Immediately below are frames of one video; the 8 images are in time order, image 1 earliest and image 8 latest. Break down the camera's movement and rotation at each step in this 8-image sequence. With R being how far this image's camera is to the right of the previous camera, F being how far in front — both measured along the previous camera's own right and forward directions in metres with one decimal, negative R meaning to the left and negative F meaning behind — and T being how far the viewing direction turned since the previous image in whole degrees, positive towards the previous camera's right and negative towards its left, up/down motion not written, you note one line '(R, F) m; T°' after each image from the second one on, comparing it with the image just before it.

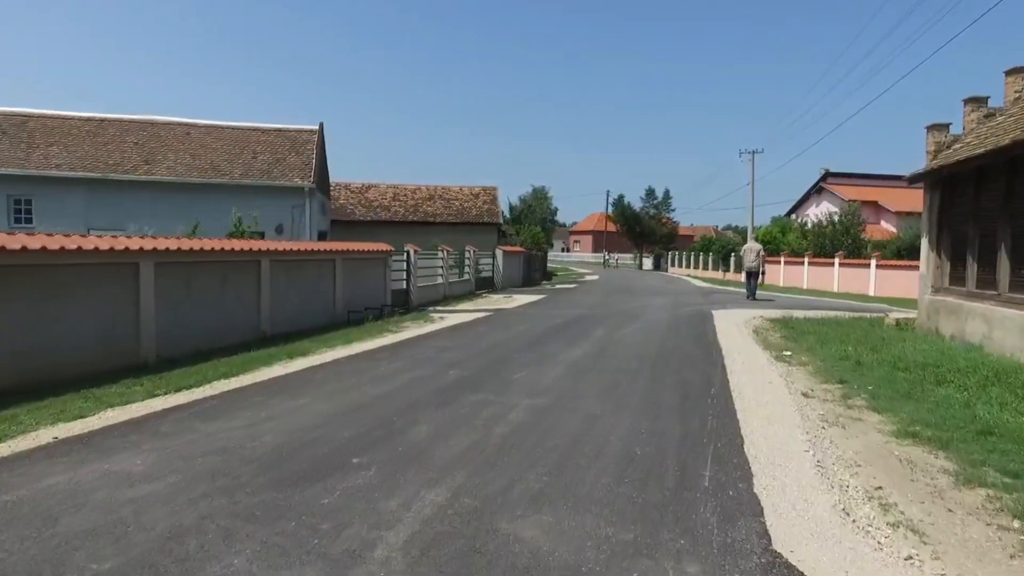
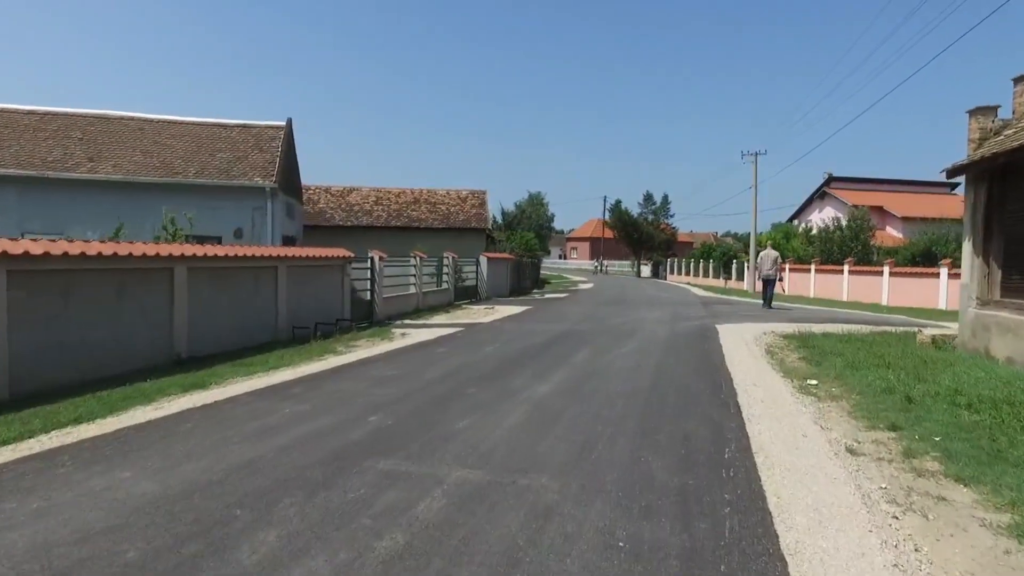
(+0.6, +2.5) m; 0°
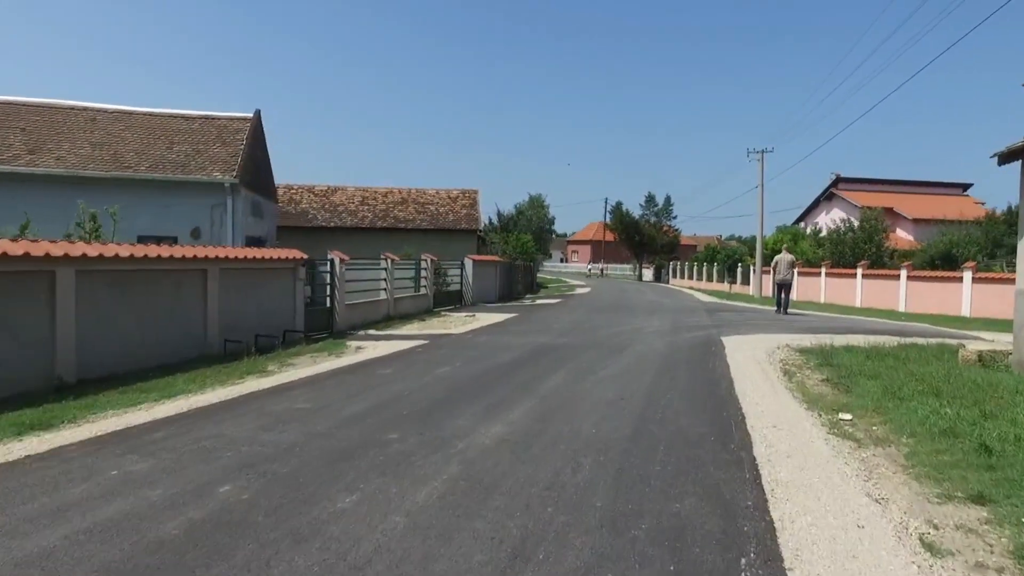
(+0.7, +2.3) m; 0°
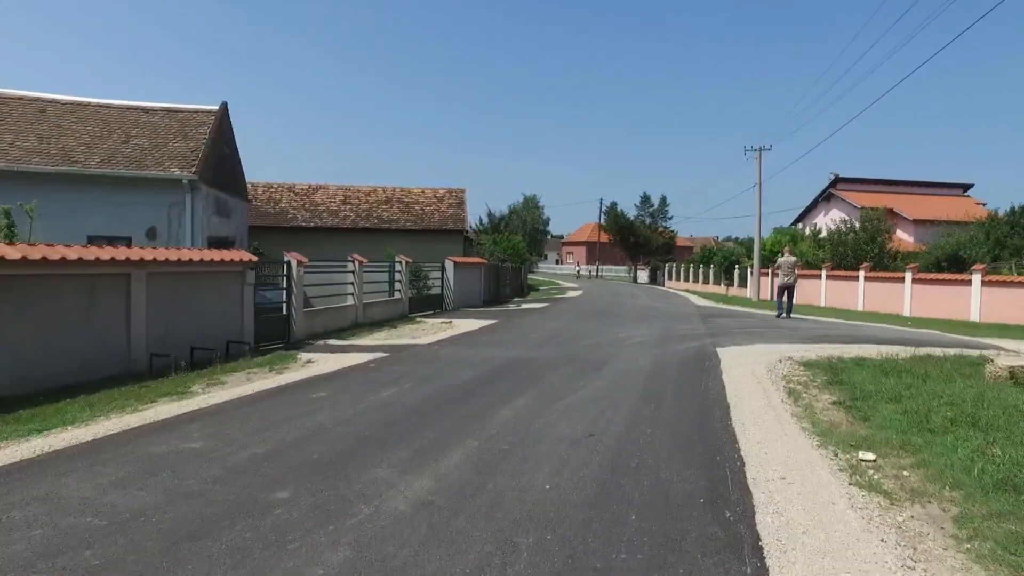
(+0.5, +1.6) m; 0°
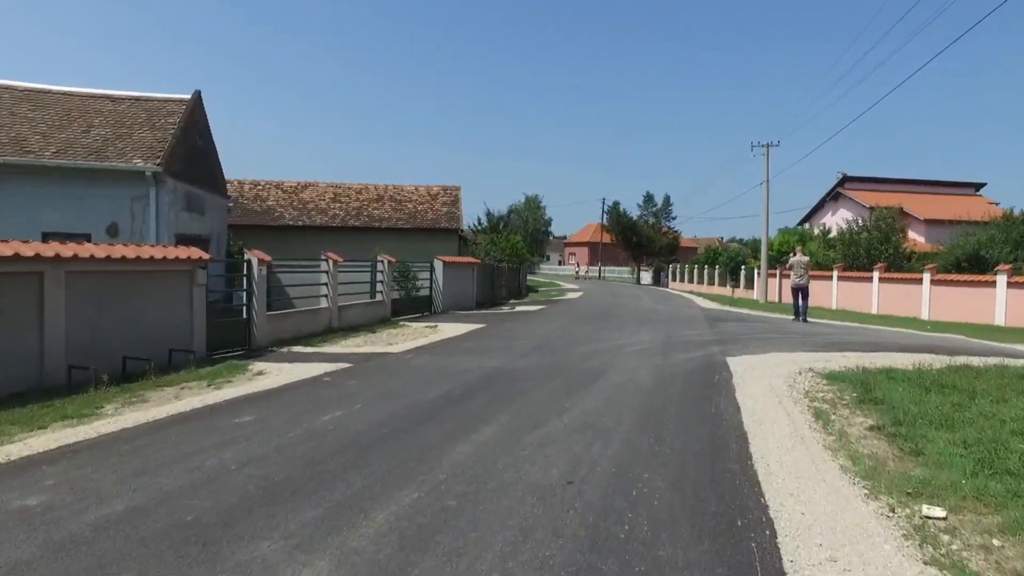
(+0.4, +1.6) m; 0°
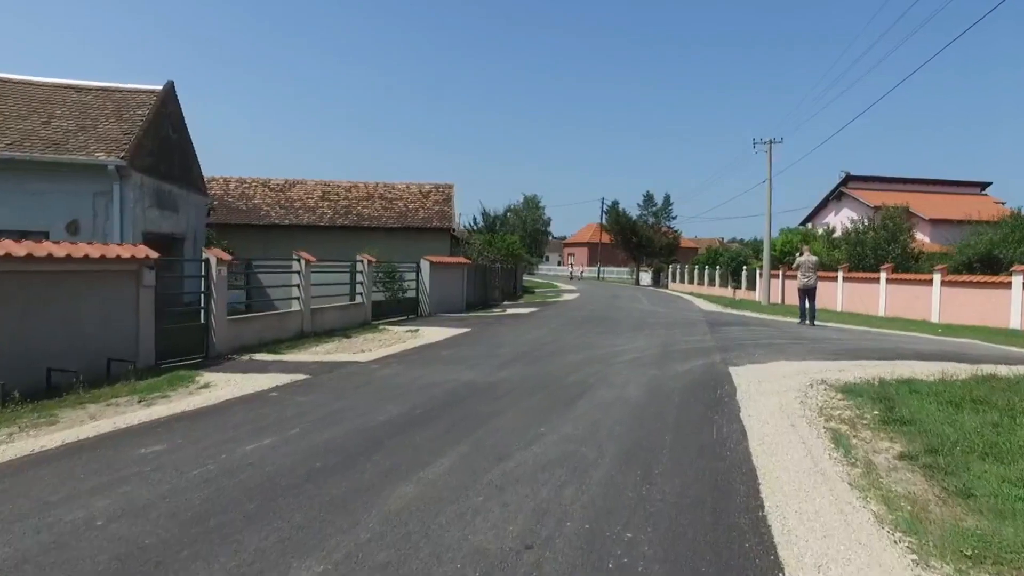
(+0.4, +1.2) m; 0°
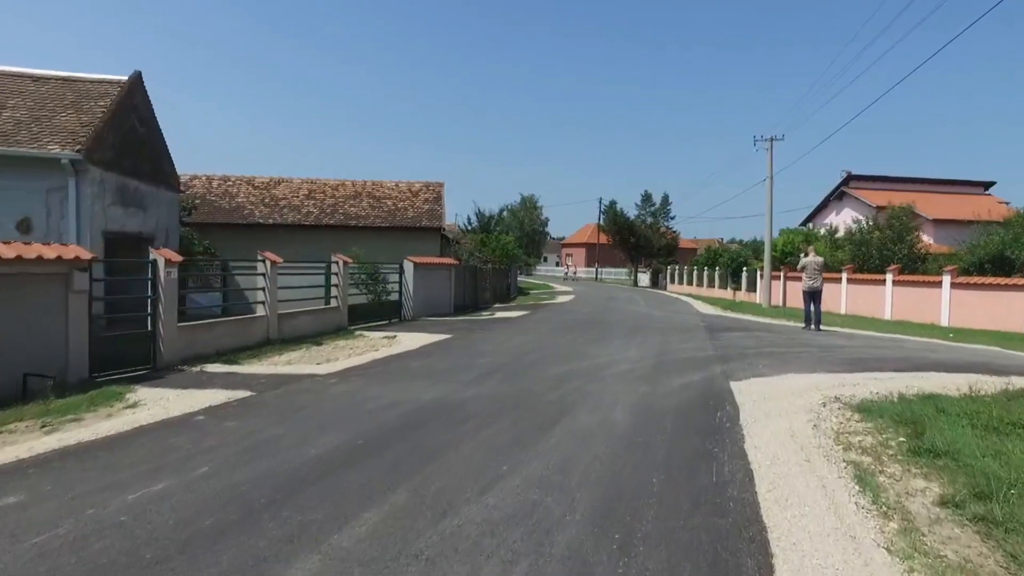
(+0.4, +1.2) m; 0°
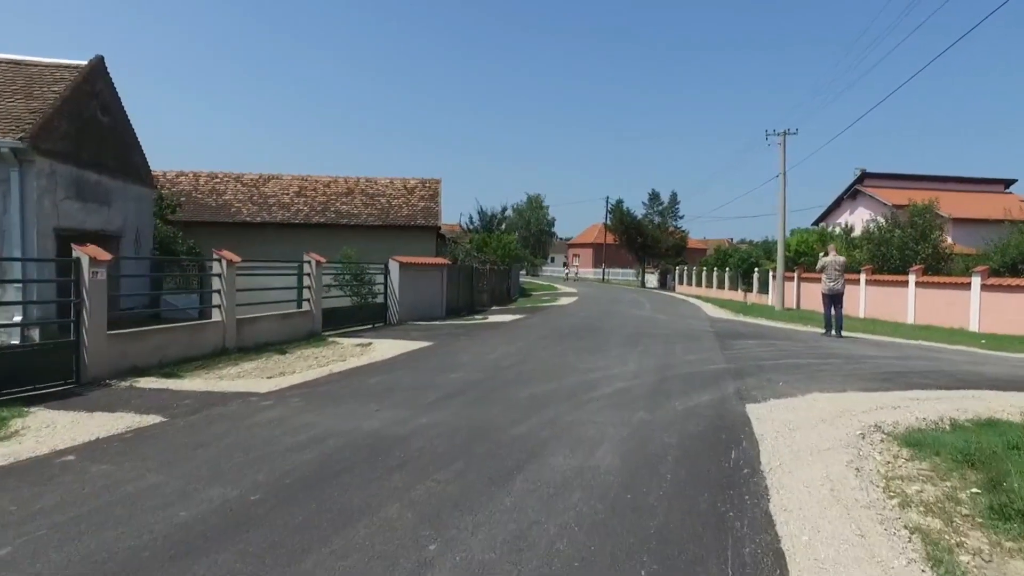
(+0.5, +1.7) m; -1°
